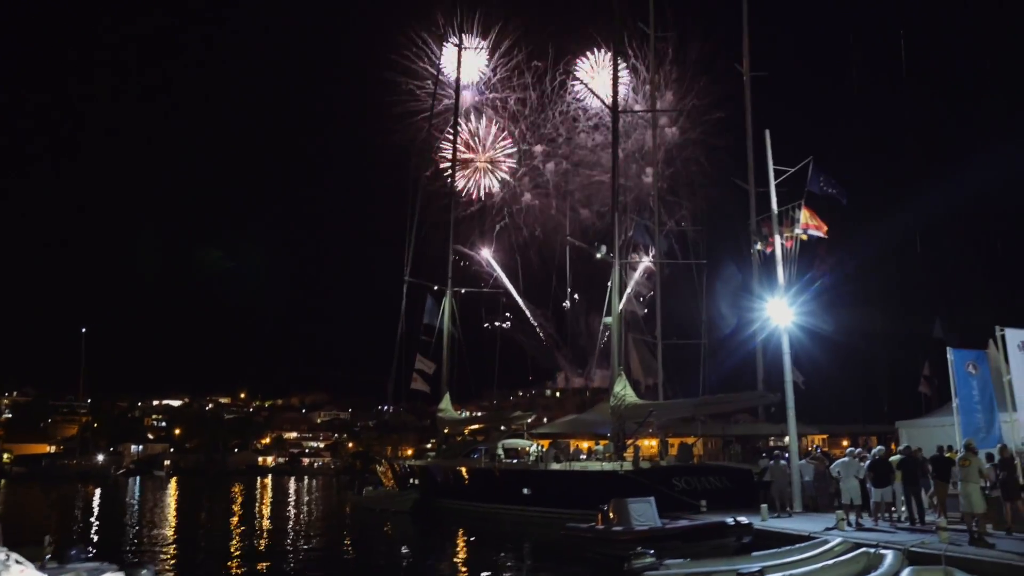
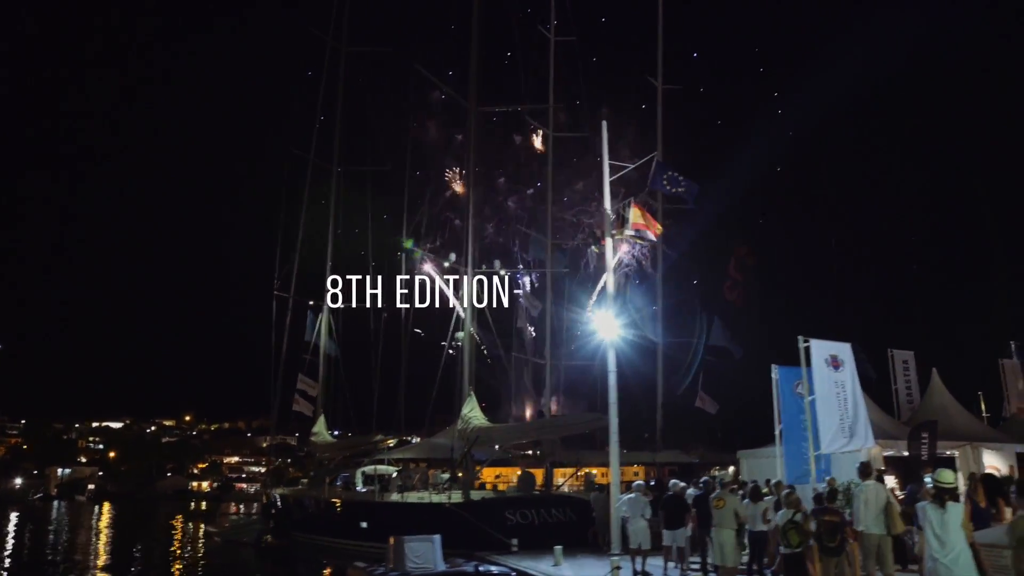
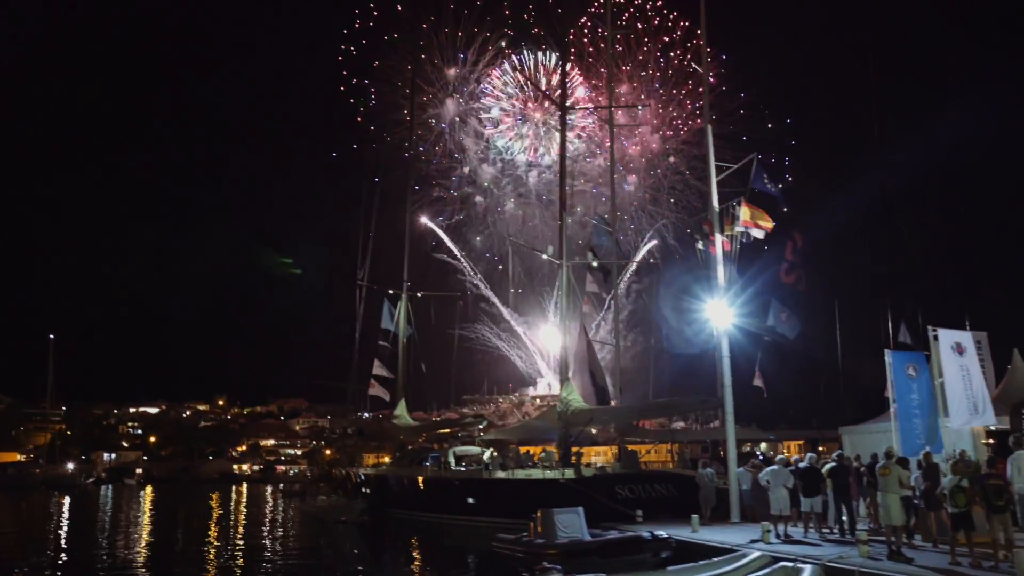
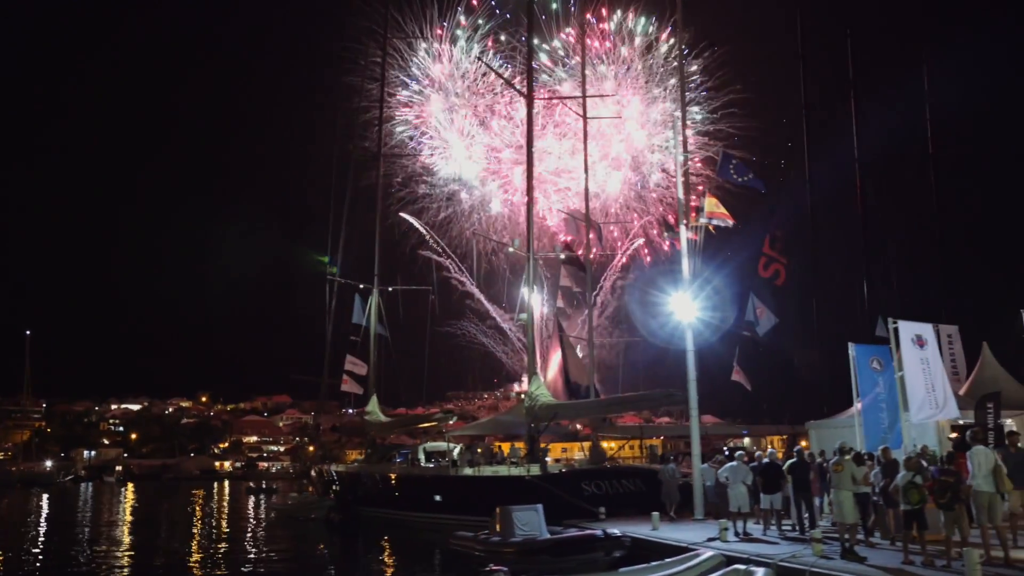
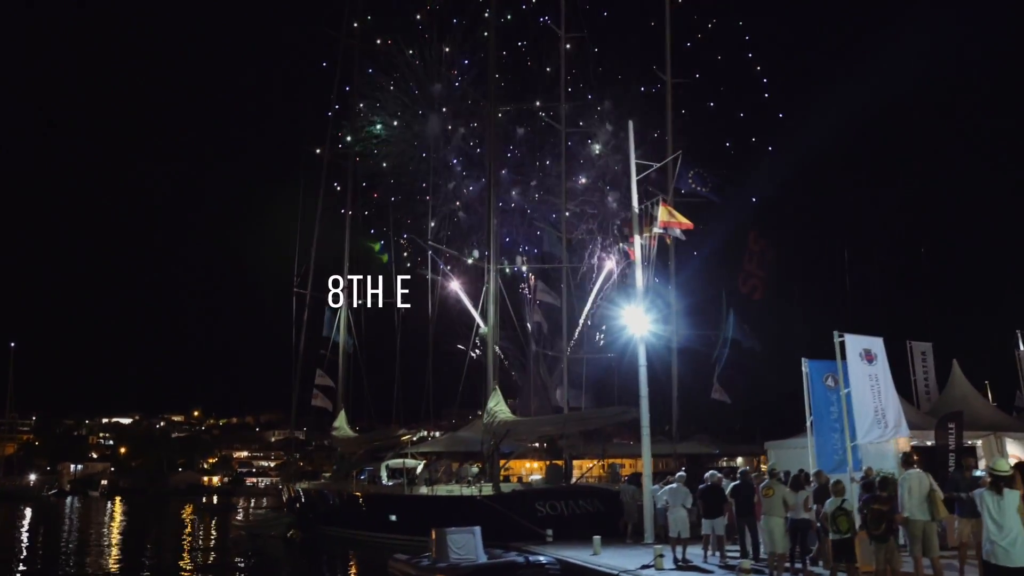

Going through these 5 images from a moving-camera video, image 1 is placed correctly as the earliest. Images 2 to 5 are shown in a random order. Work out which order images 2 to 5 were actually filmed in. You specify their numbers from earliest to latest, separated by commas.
3, 4, 5, 2
